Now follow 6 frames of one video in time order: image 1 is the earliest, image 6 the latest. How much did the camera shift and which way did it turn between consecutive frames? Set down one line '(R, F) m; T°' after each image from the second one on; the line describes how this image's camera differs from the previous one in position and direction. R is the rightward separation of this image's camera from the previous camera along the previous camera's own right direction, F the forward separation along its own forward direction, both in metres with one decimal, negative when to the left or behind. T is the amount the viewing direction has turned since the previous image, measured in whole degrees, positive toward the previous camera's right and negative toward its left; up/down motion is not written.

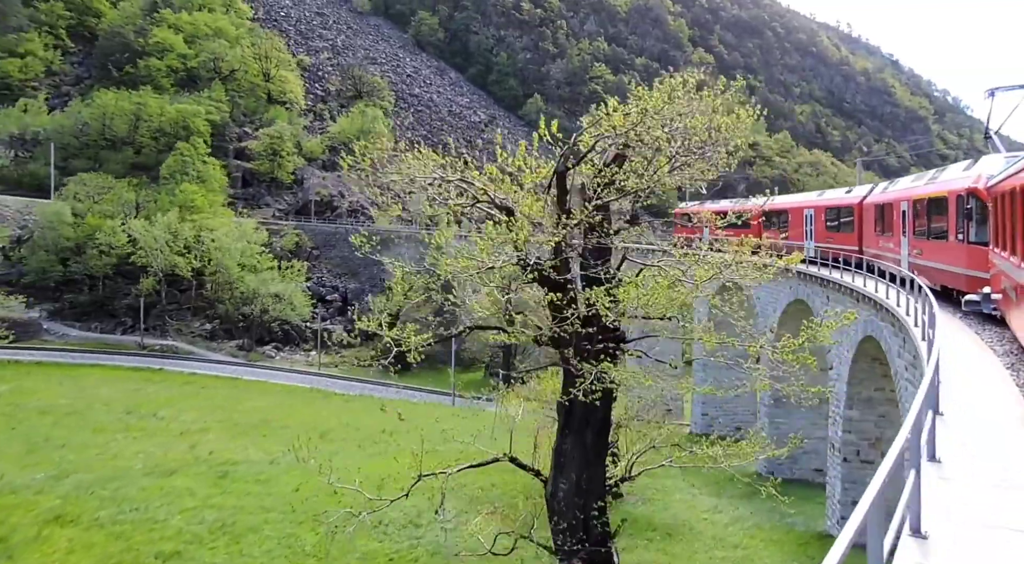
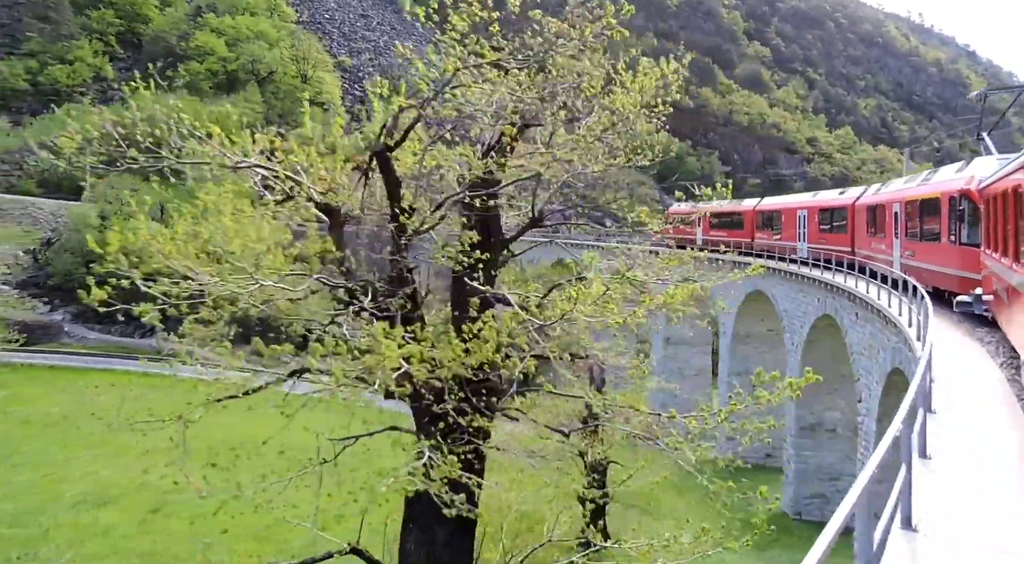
(+1.9, +2.4) m; -4°
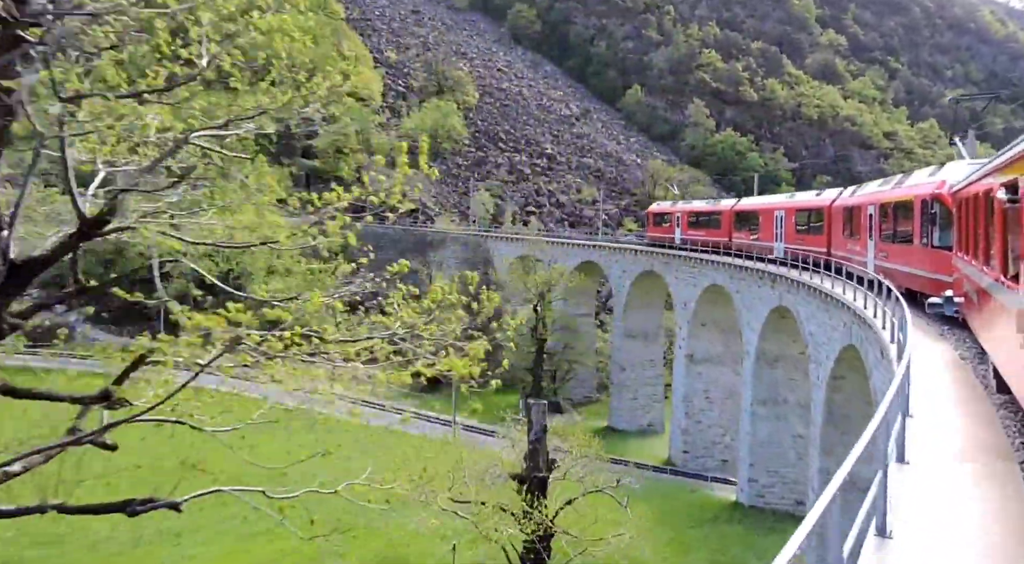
(+2.5, +4.4) m; -5°
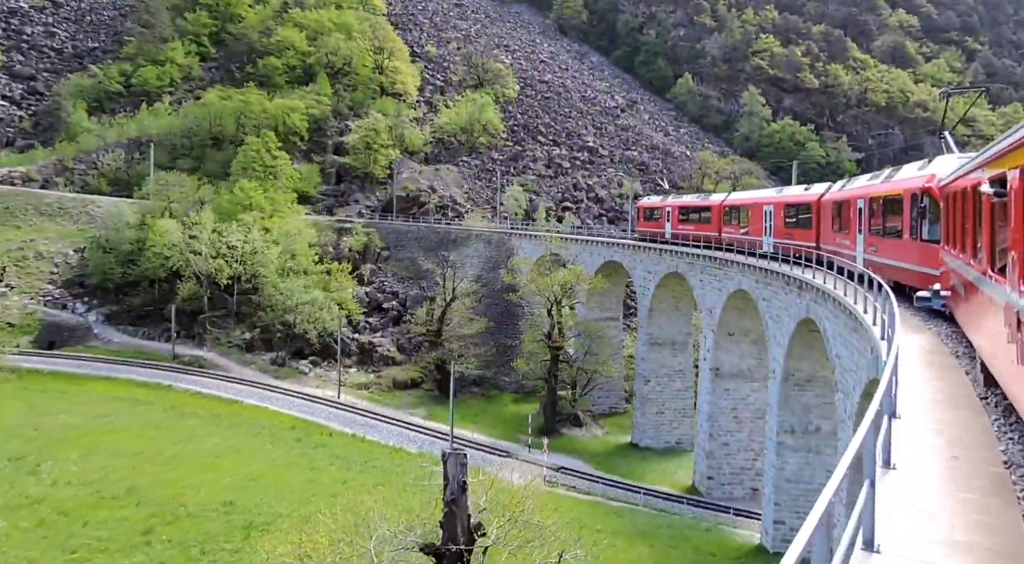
(+1.7, +3.9) m; -4°
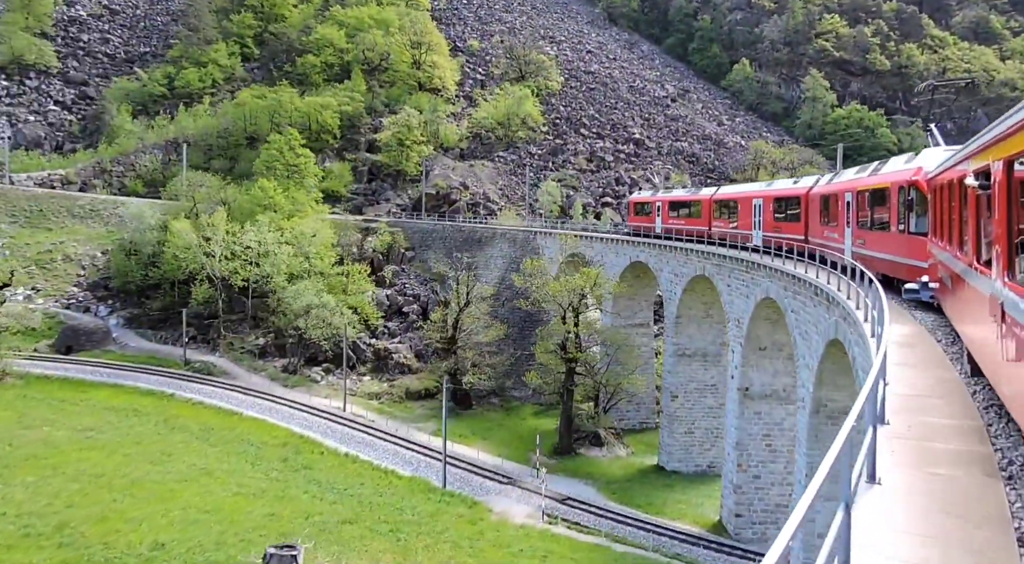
(+1.4, +3.7) m; -3°
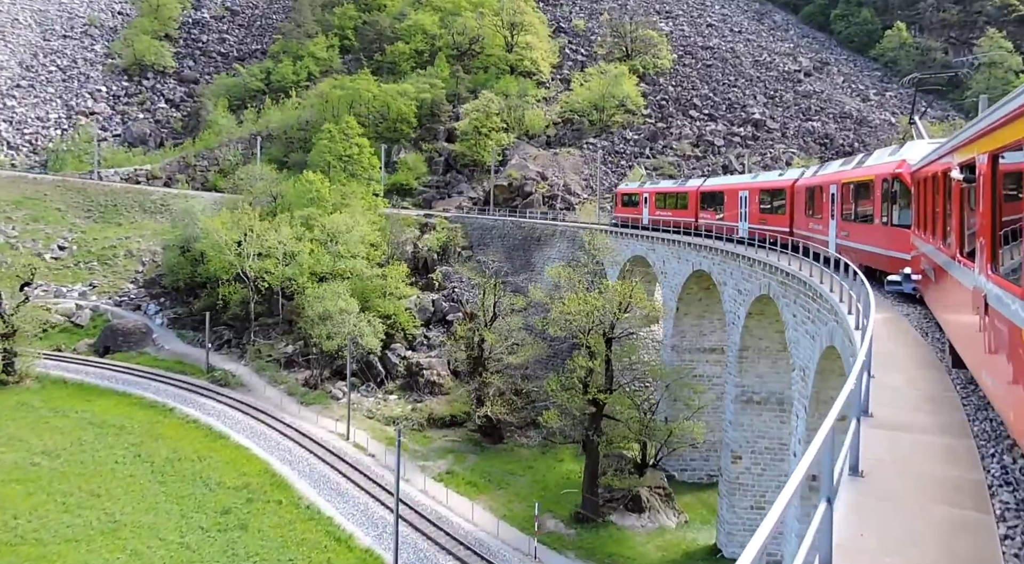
(+2.4, +7.4) m; -7°
